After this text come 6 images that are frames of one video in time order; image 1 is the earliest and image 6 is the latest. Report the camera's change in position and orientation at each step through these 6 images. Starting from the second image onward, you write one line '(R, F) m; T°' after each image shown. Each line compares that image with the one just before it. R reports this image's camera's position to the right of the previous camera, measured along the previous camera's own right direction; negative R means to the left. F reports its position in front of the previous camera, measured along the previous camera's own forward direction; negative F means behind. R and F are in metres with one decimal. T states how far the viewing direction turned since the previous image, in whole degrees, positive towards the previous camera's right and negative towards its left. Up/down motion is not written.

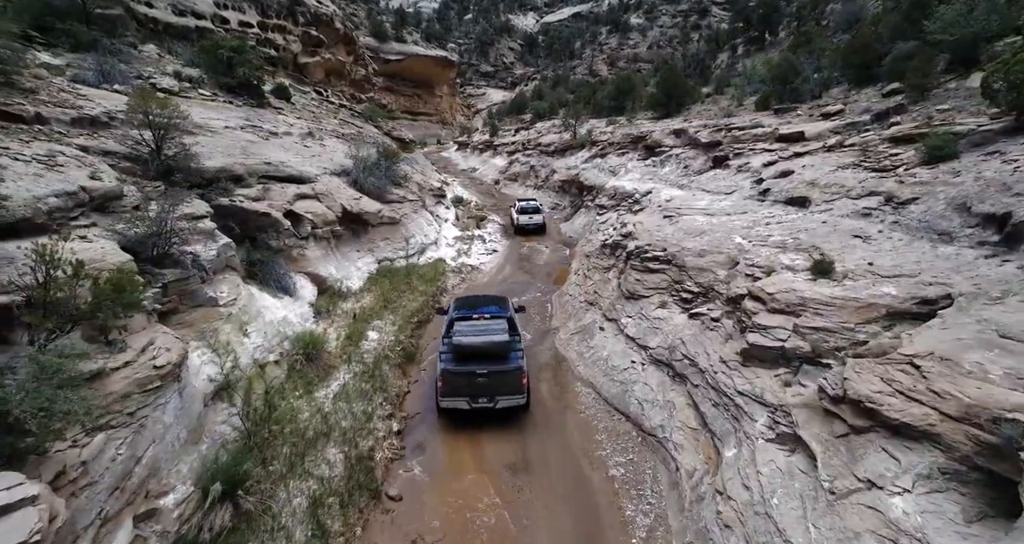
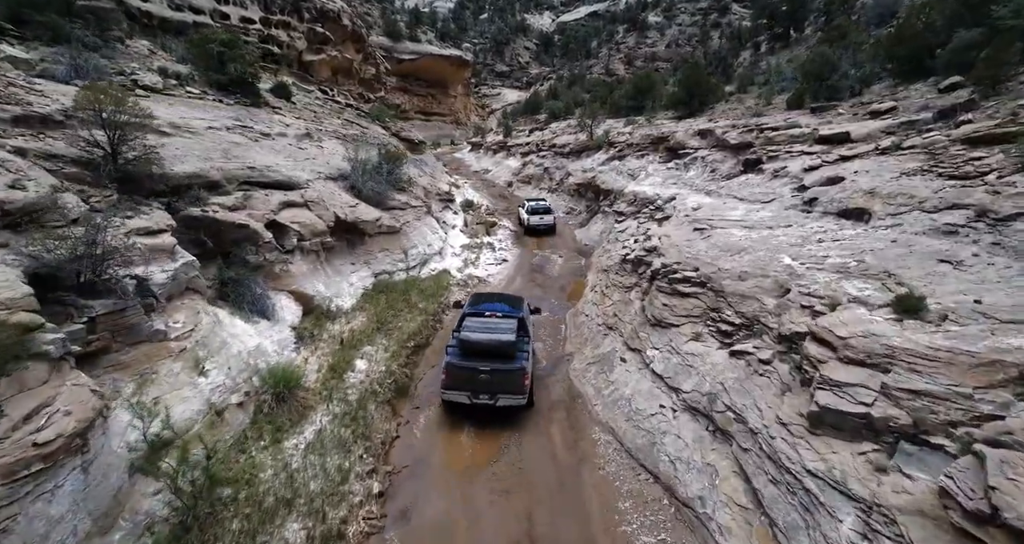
(+0.1, +1.1) m; -2°
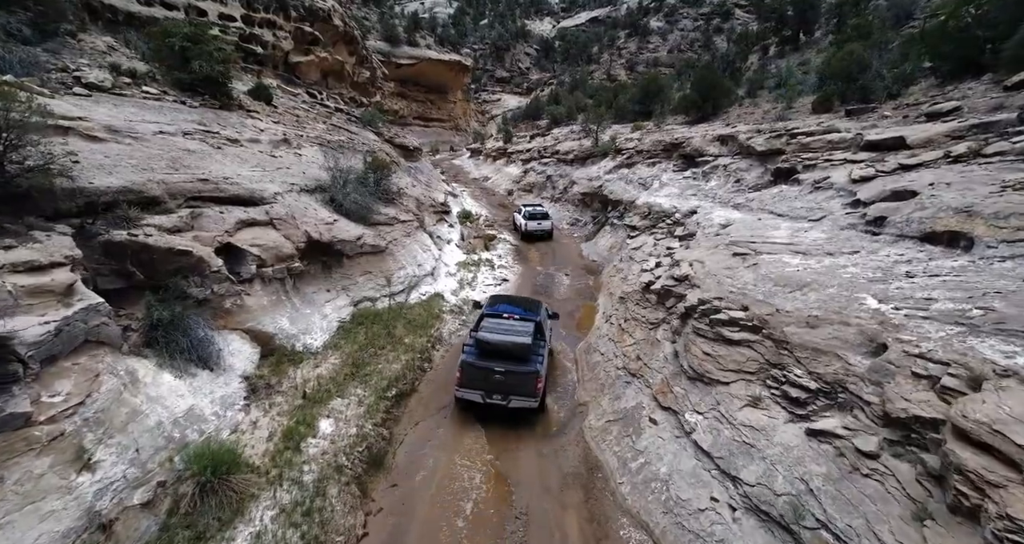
(0.0, +1.6) m; 0°
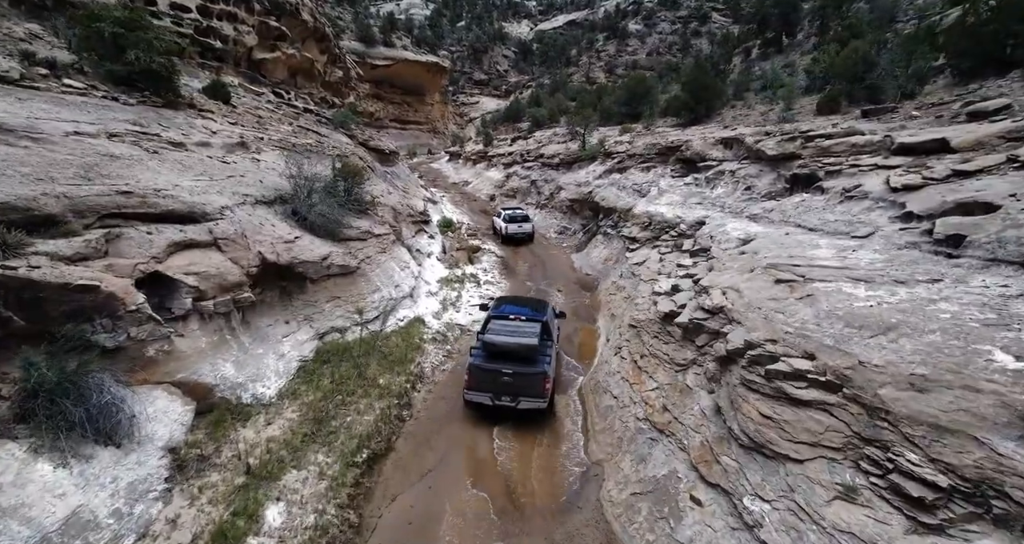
(-0.2, +1.4) m; +3°
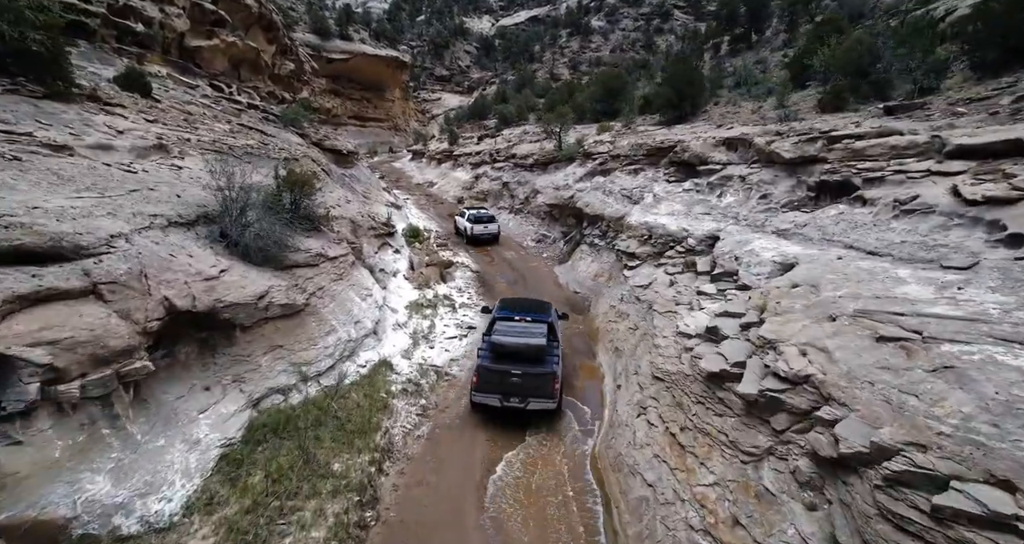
(-0.4, +1.9) m; +4°
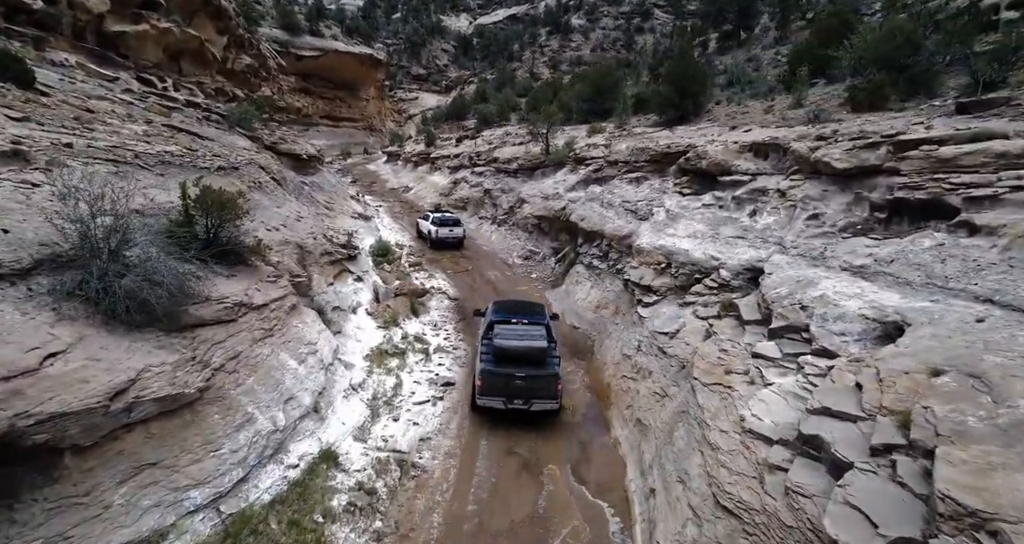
(-0.1, +2.4) m; +2°
